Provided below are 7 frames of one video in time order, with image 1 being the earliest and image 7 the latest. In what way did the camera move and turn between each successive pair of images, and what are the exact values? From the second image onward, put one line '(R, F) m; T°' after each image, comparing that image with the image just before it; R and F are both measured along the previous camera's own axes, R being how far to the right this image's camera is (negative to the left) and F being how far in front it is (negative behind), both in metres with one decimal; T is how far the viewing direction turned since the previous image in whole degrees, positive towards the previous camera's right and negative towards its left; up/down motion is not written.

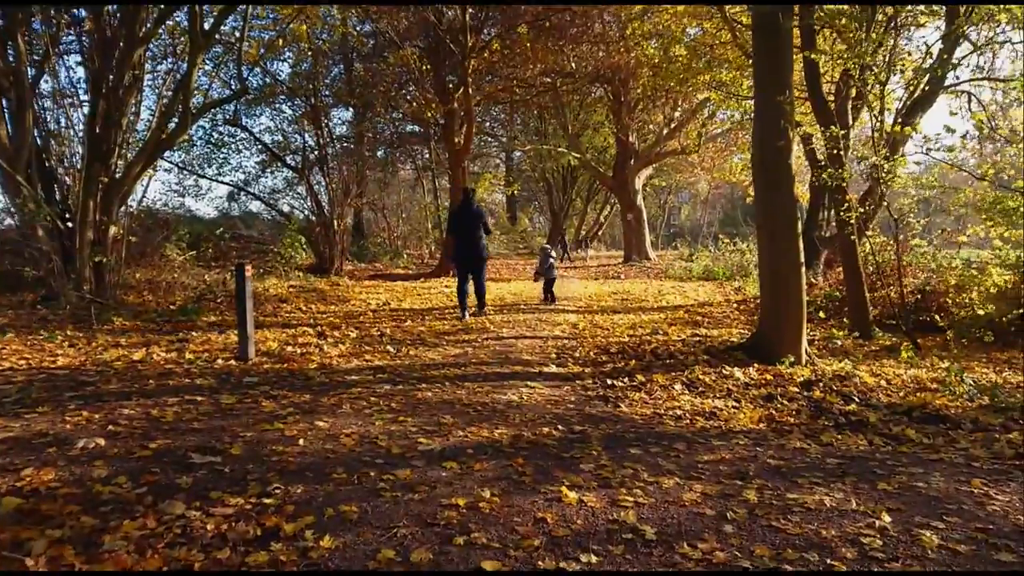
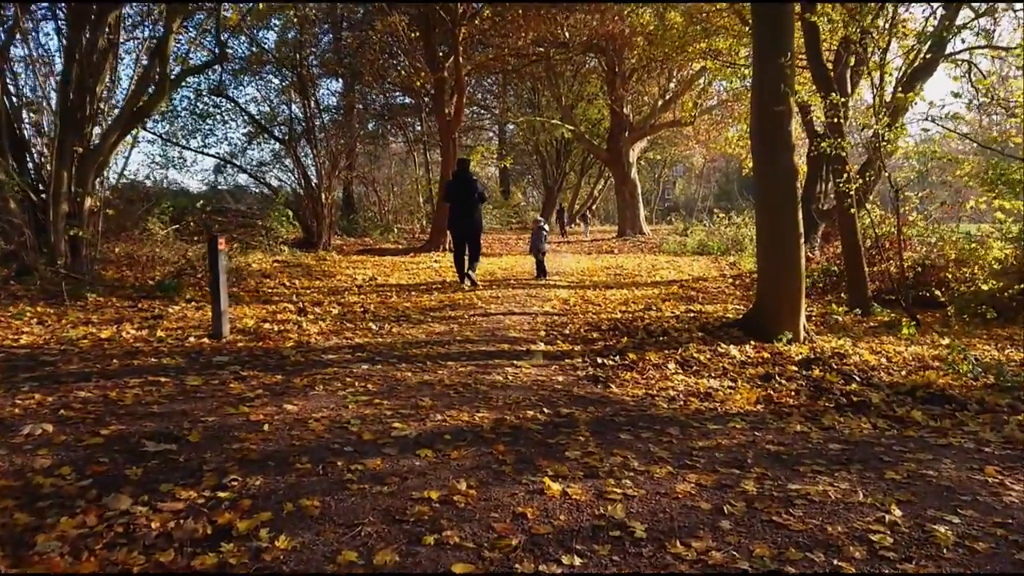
(+0.1, +0.4) m; 0°
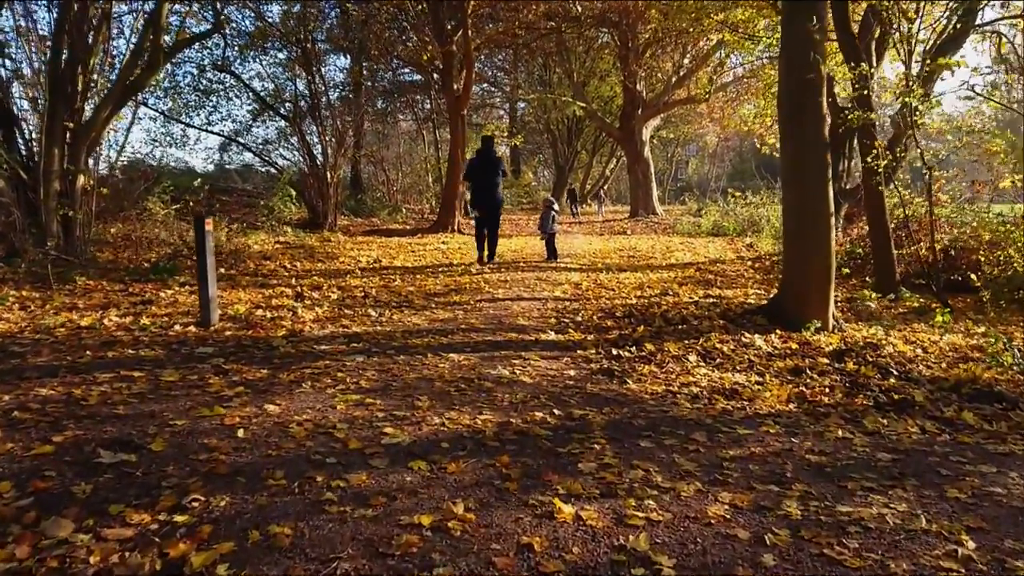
(0.0, +0.5) m; -1°
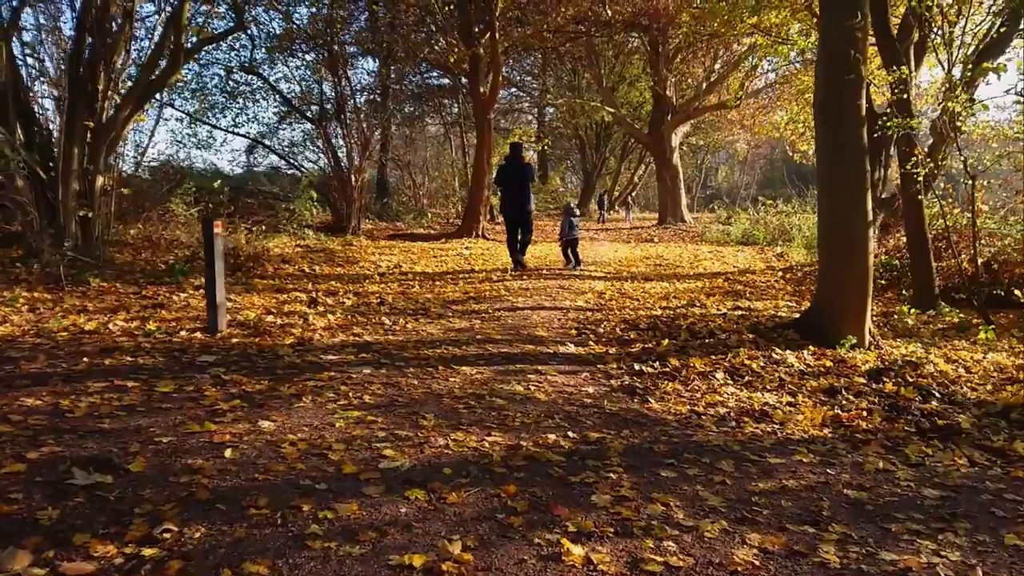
(+0.1, +0.3) m; -2°
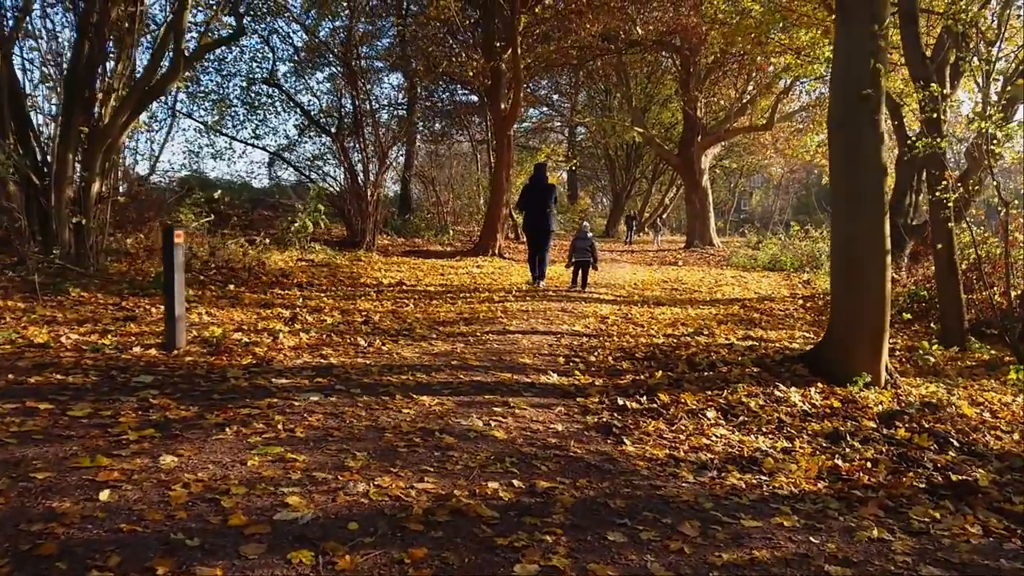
(+0.4, +0.6) m; -2°
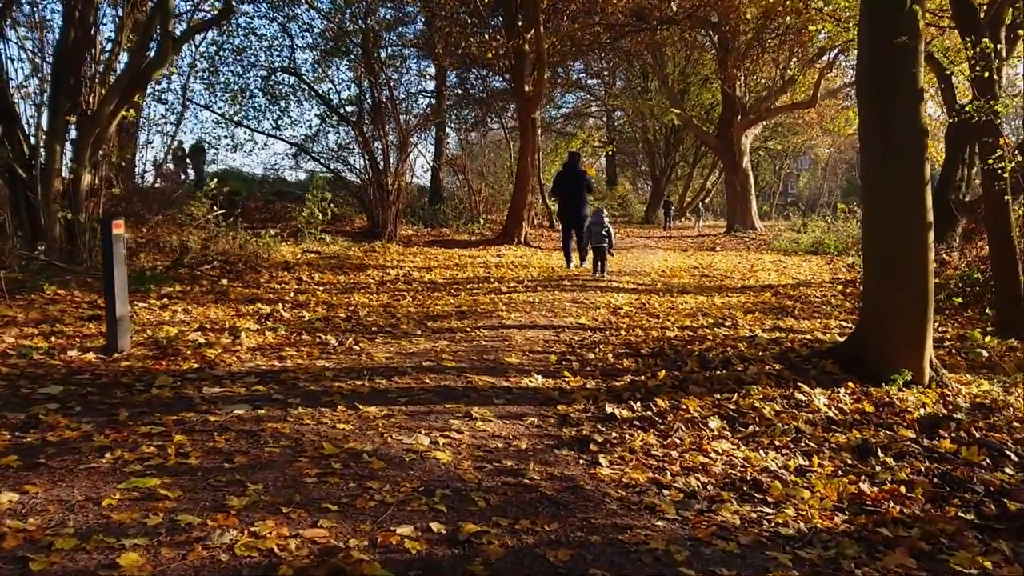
(+0.5, +0.8) m; -3°
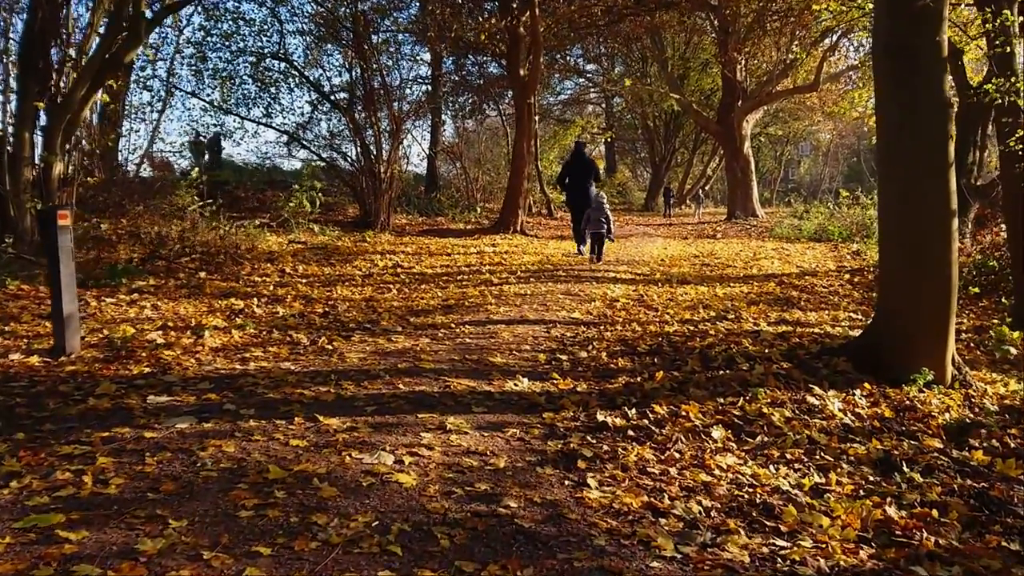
(+0.1, +0.5) m; 0°
